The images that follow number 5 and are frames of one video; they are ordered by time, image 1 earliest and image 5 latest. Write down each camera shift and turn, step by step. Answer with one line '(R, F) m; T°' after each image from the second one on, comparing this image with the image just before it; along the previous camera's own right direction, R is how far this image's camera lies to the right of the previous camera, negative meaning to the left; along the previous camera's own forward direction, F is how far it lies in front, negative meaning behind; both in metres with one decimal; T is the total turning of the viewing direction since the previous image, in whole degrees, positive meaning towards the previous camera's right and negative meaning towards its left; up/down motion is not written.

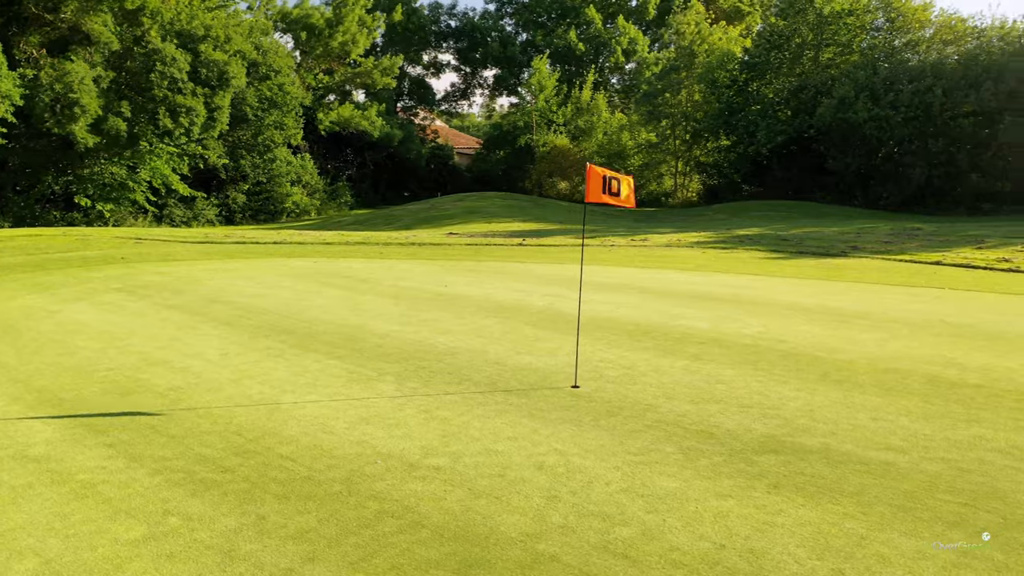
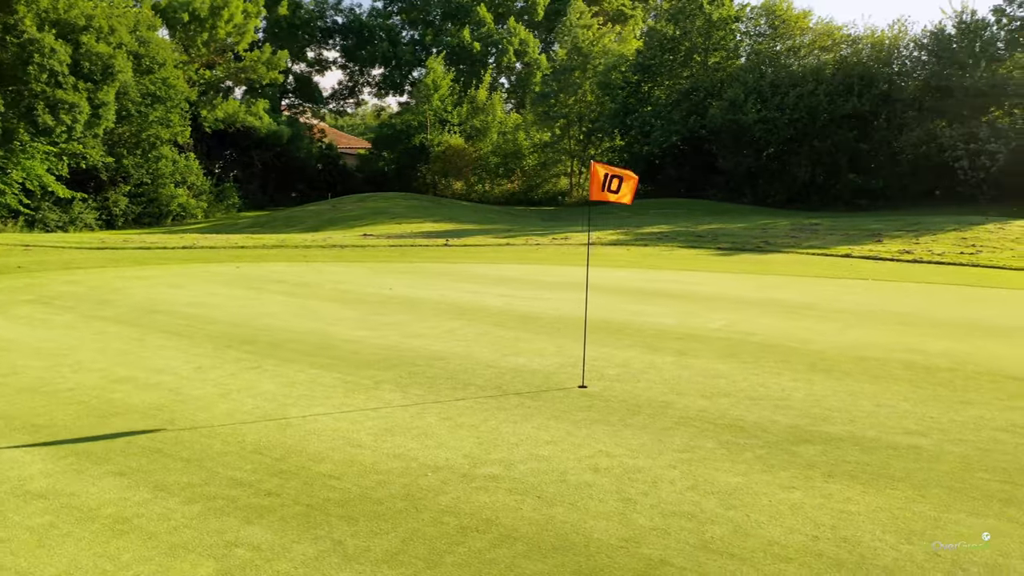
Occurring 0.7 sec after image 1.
(-1.1, +0.2) m; +9°
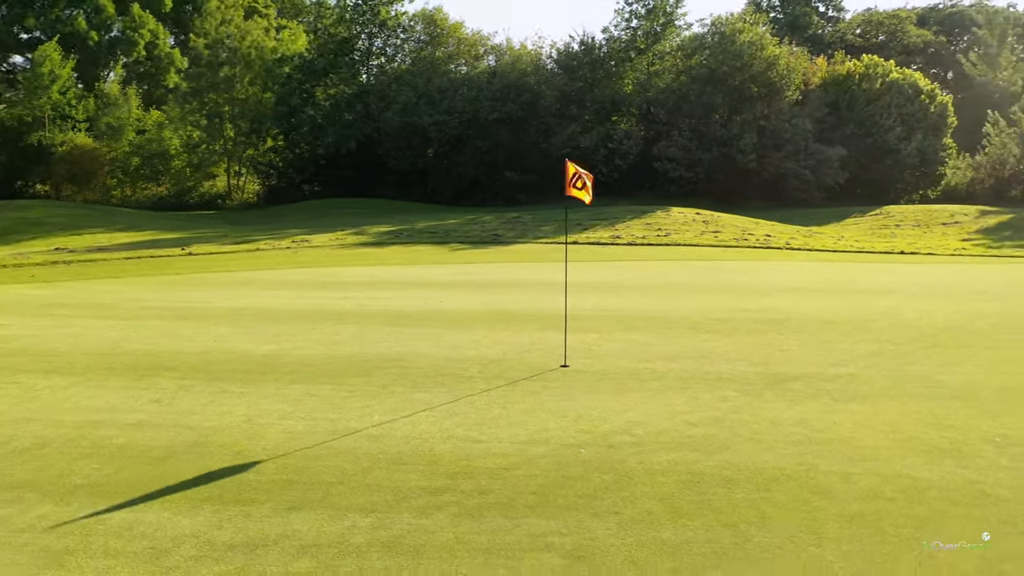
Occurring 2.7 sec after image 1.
(-3.4, +0.5) m; +28°
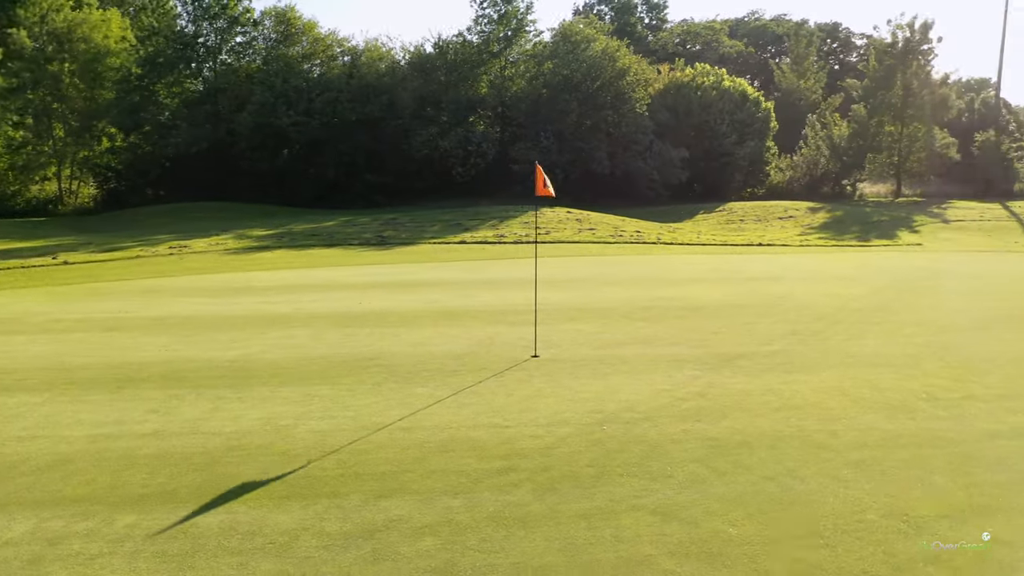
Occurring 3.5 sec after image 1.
(-1.4, -0.3) m; +12°
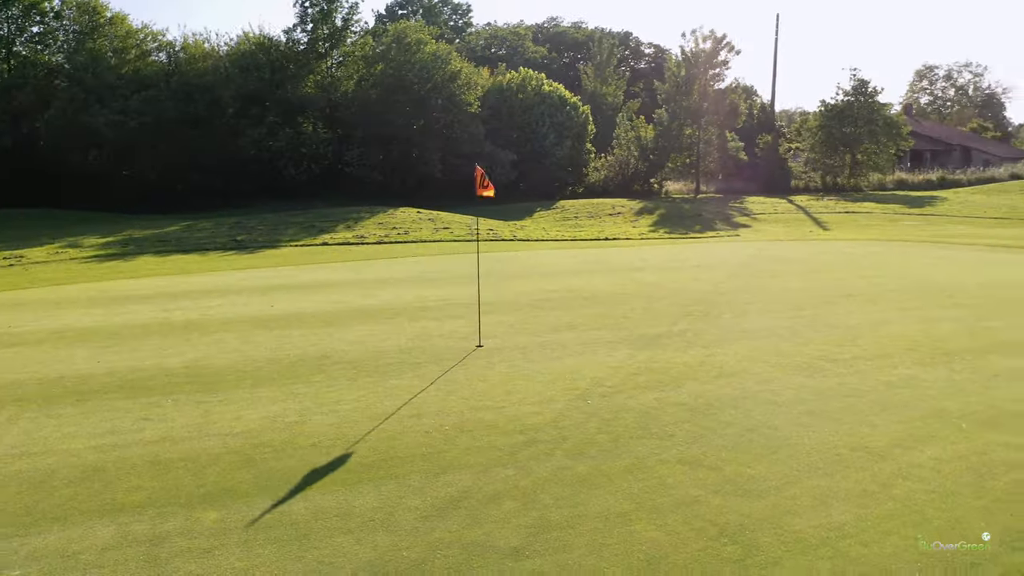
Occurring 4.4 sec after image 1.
(-1.5, -0.4) m; +14°
